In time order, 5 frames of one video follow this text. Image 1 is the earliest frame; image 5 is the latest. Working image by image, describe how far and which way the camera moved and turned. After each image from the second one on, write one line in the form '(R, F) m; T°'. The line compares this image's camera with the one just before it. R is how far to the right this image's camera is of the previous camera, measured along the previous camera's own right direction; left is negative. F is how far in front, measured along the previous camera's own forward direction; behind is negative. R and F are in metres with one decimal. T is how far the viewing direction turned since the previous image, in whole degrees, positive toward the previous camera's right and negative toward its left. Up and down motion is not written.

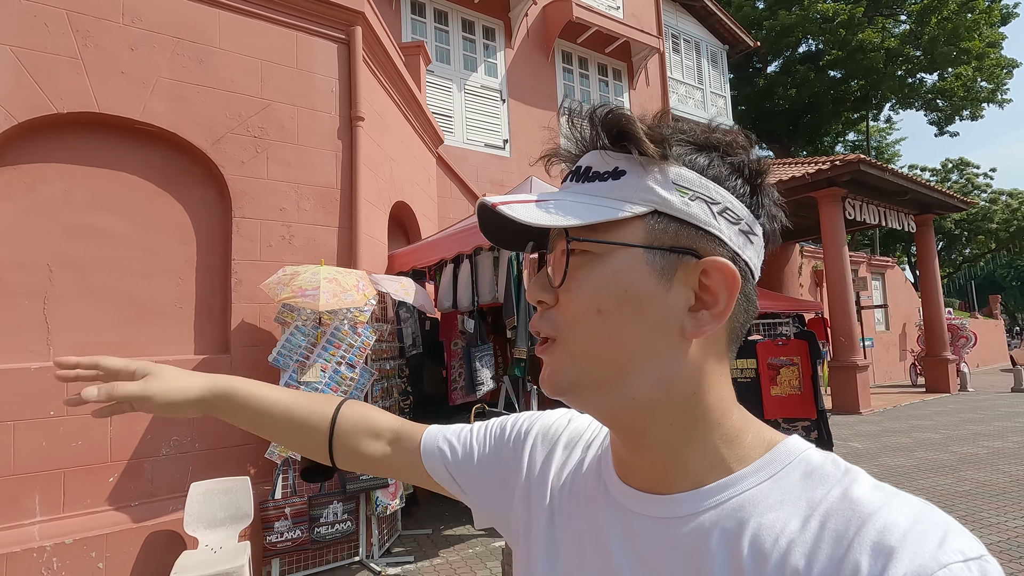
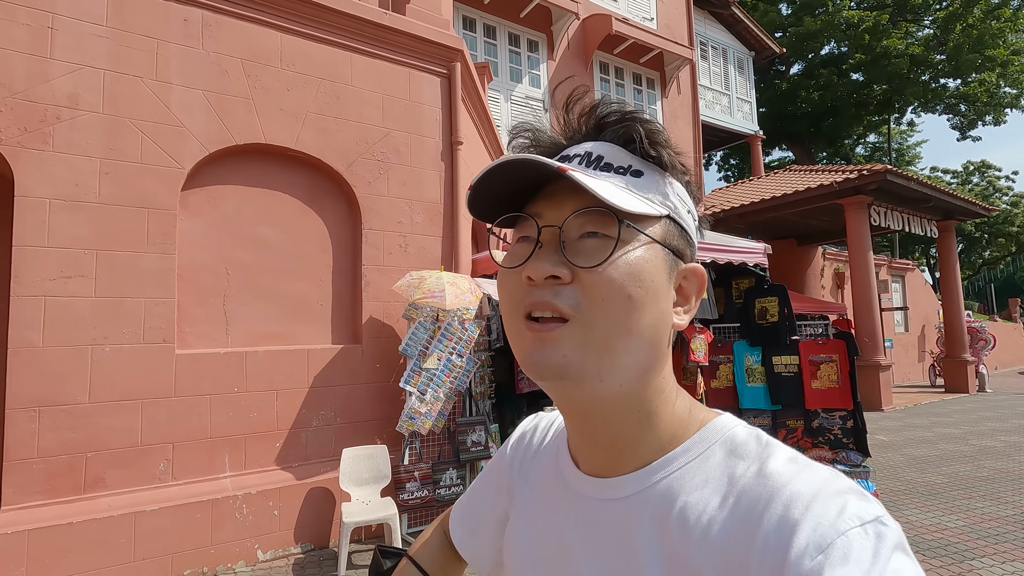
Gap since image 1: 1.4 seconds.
(-0.7, -0.8) m; -1°
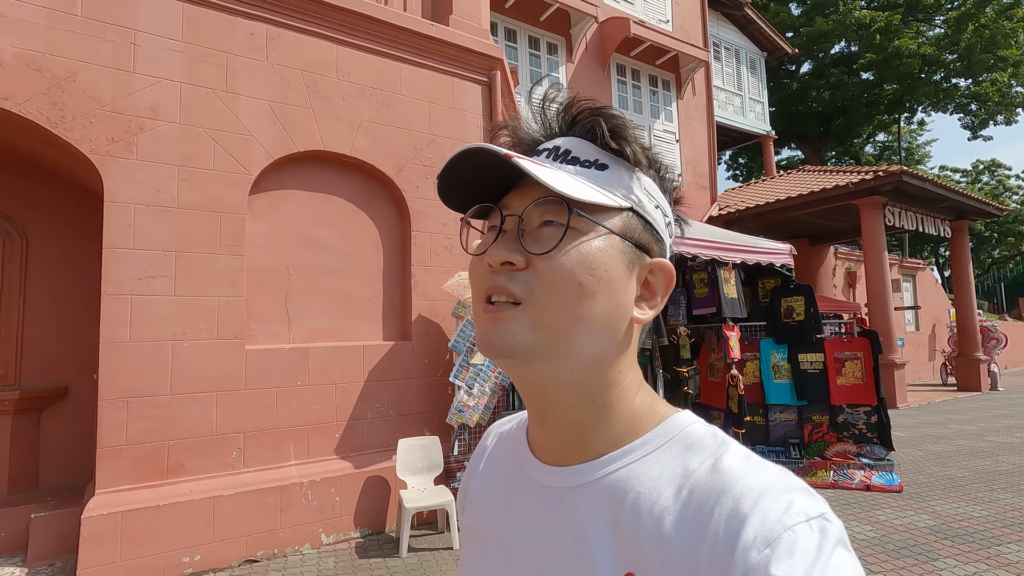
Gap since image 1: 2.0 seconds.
(-0.4, -0.2) m; 0°
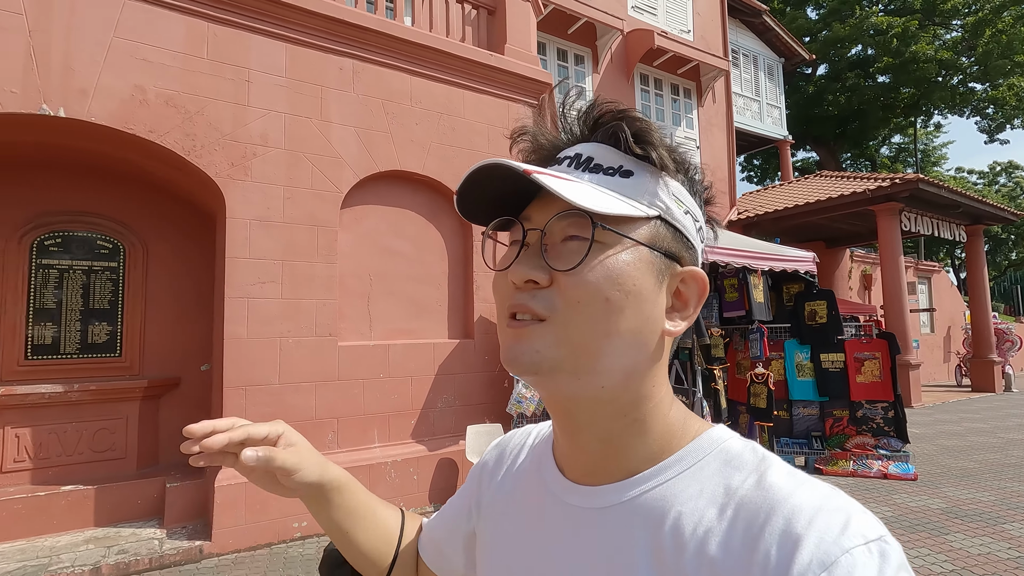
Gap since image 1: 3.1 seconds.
(-0.4, -0.6) m; -1°
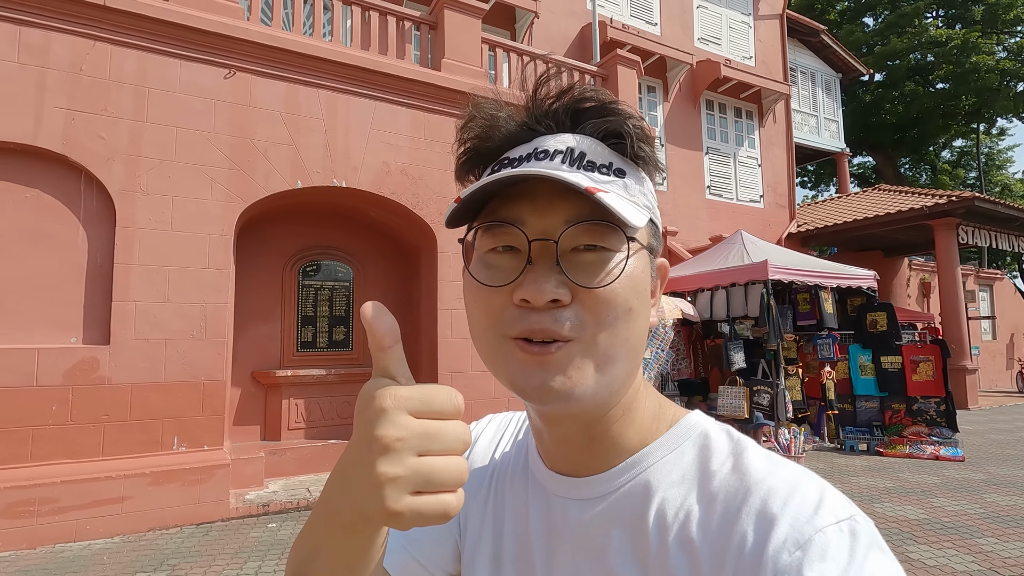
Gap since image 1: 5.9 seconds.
(-1.0, -1.7) m; -4°
